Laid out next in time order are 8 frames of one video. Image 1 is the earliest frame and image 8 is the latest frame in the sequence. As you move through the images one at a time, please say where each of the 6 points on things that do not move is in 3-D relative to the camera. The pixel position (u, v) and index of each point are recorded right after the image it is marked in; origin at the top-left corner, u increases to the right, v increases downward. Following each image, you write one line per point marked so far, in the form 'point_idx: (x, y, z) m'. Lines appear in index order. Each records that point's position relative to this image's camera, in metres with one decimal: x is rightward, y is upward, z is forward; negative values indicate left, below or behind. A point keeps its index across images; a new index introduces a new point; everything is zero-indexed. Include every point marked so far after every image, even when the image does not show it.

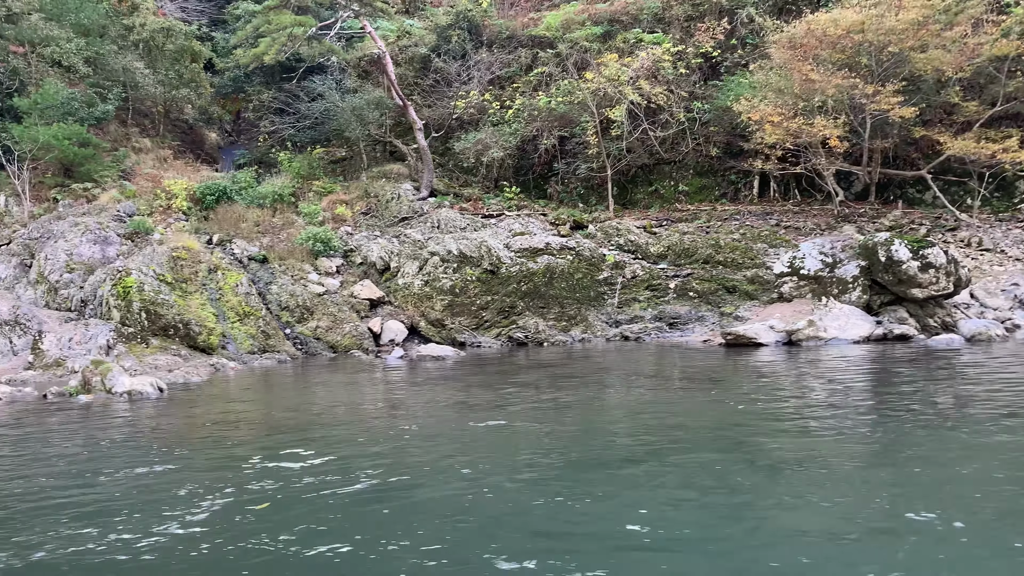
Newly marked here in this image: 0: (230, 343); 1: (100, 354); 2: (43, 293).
0: (-5.0, -1.0, +14.5) m
1: (-7.0, -1.1, +13.5) m
2: (-10.1, -0.1, +17.3) m
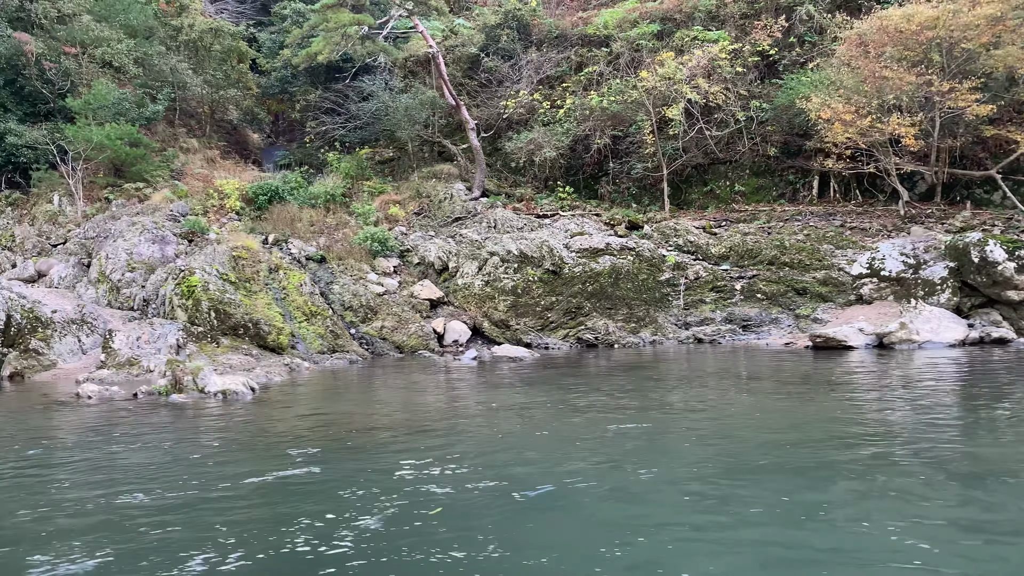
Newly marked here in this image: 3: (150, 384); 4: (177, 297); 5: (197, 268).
0: (-3.7, -1.0, +14.3) m
1: (-5.7, -1.1, +13.4) m
2: (-8.7, -0.1, +17.3) m
3: (-4.7, -1.3, +10.8) m
4: (-6.6, -0.2, +16.0) m
5: (-6.4, +0.4, +16.5) m
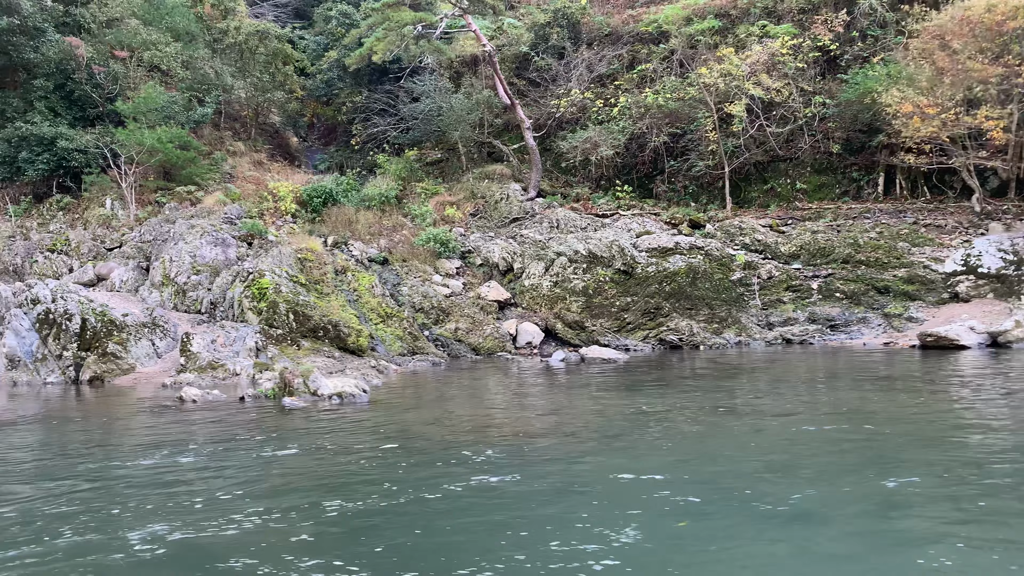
0: (-2.3, -1.0, +14.0) m
1: (-4.3, -1.1, +13.2) m
2: (-7.2, -0.1, +17.1) m
3: (-3.3, -1.3, +10.5) m
4: (-5.2, -0.2, +15.7) m
5: (-4.9, +0.4, +16.3) m
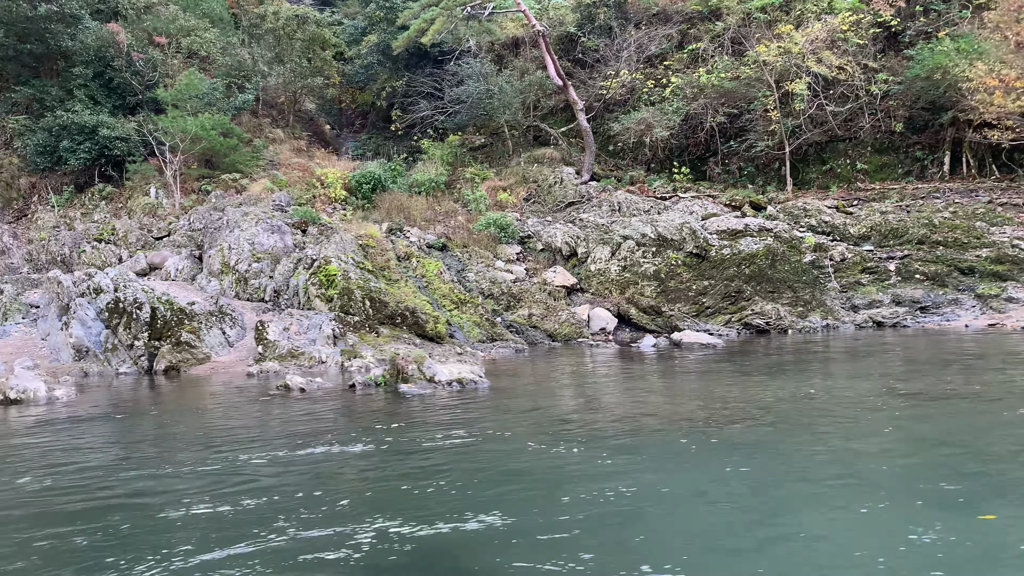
0: (-0.9, -0.7, +13.6) m
1: (-2.9, -0.9, +12.8) m
2: (-5.8, +0.1, +16.7) m
3: (-2.0, -1.1, +10.1) m
4: (-3.8, 0.0, +15.4) m
5: (-3.5, +0.6, +15.9) m
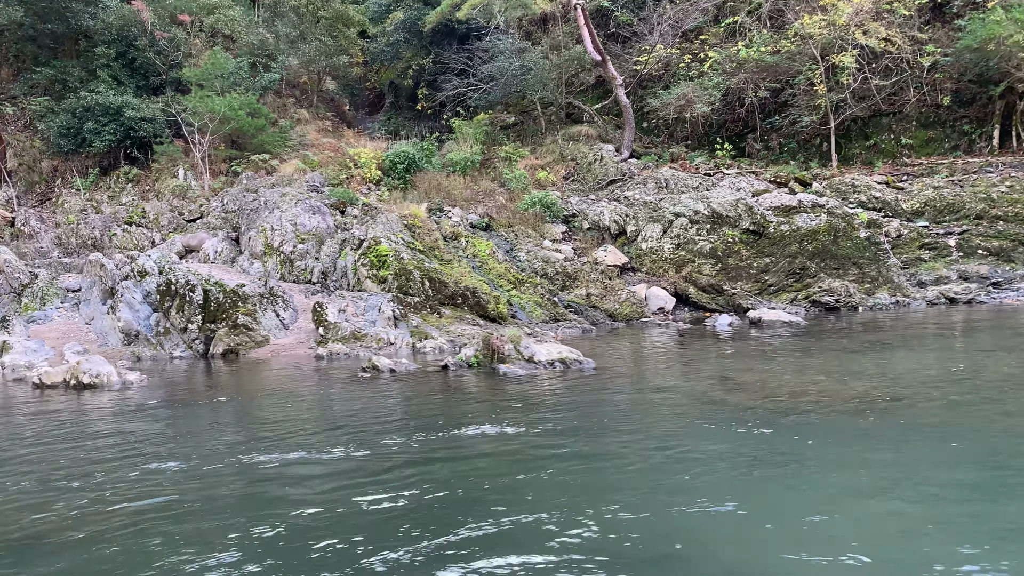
0: (+0.1, -0.4, +13.3) m
1: (-1.9, -0.6, +12.4) m
2: (-4.8, +0.5, +16.3) m
3: (-0.9, -0.8, +9.7) m
4: (-2.7, +0.4, +15.0) m
5: (-2.5, +1.0, +15.5) m
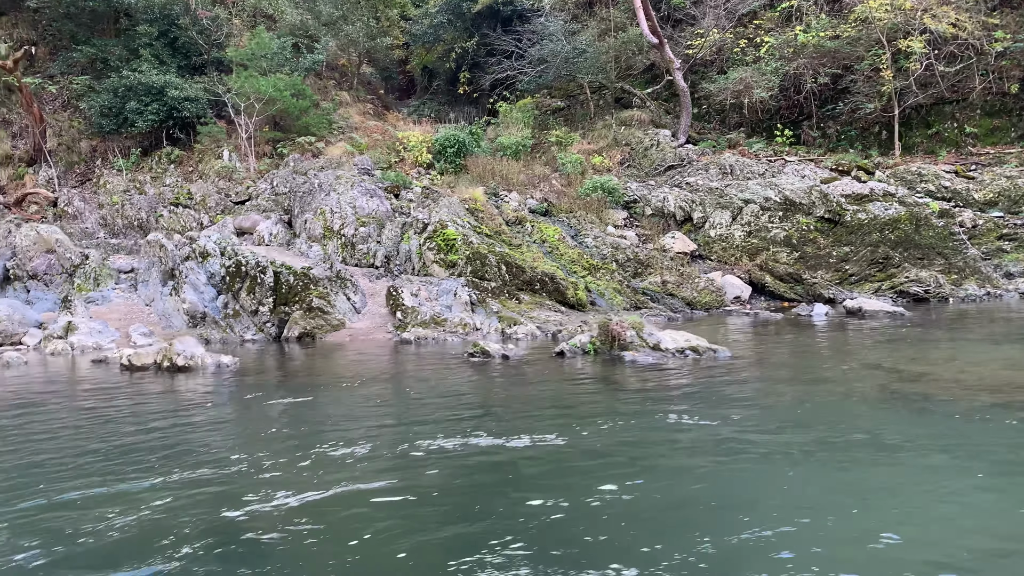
0: (+1.4, -0.2, +12.9) m
1: (-0.6, -0.3, +12.0) m
2: (-3.5, +0.8, +15.9) m
3: (+0.3, -0.6, +9.4) m
4: (-1.4, +0.7, +14.6) m
5: (-1.2, +1.3, +15.1) m
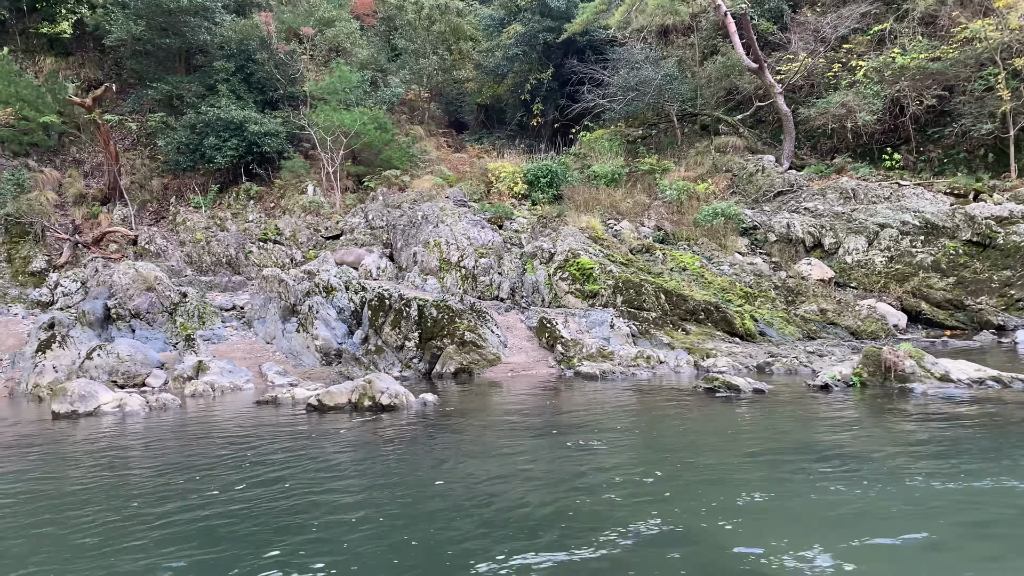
0: (+3.8, -0.6, +12.1) m
1: (+1.8, -0.8, +11.2) m
2: (-1.1, +0.2, +15.2) m
3: (+2.7, -0.9, +8.6) m
4: (+1.0, +0.1, +13.9) m
5: (+1.2, +0.7, +14.4) m
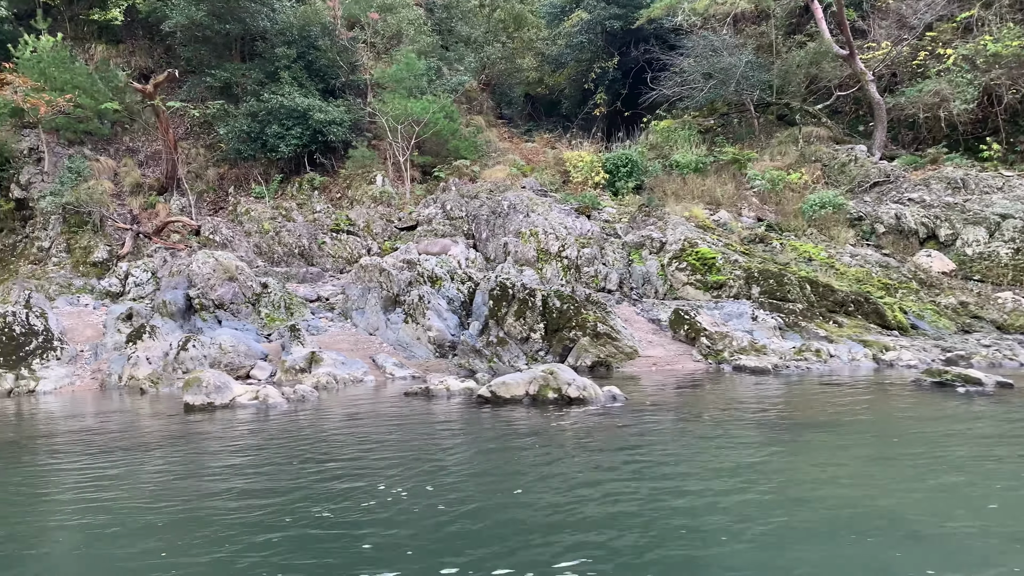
0: (+5.7, -0.5, +11.4) m
1: (+3.7, -0.6, +10.6) m
2: (+0.9, +0.3, +14.6) m
3: (+4.5, -0.8, +7.9) m
4: (+2.9, +0.3, +13.2) m
5: (+3.1, +0.8, +13.7) m
